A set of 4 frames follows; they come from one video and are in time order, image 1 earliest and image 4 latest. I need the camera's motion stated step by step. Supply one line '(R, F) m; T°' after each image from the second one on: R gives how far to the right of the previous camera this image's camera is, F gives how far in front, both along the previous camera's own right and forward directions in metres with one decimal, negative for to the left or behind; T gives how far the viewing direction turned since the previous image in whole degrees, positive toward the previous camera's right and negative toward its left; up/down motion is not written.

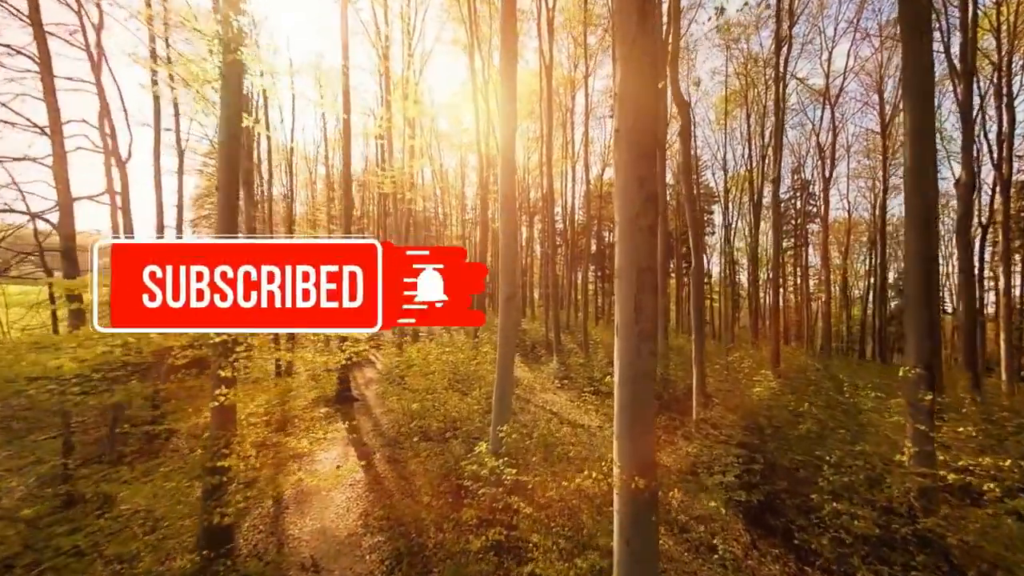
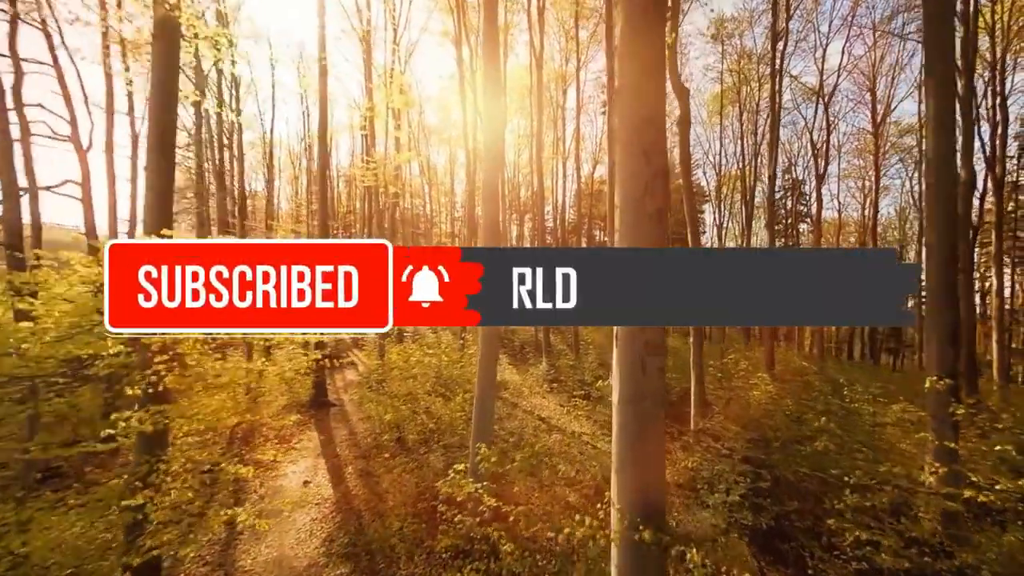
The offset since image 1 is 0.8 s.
(+0.1, +0.7) m; +1°
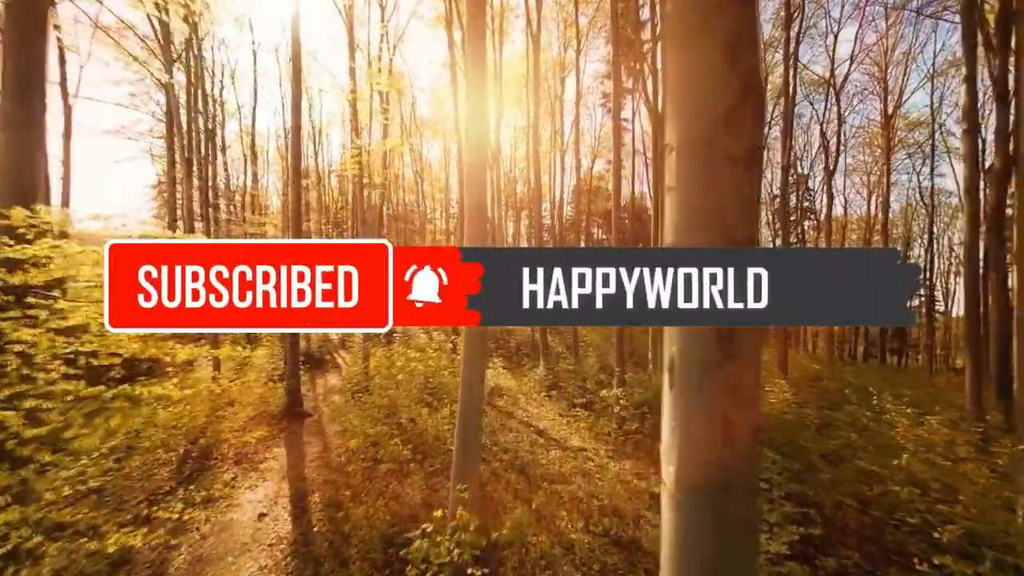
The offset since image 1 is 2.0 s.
(+0.1, +1.2) m; 0°
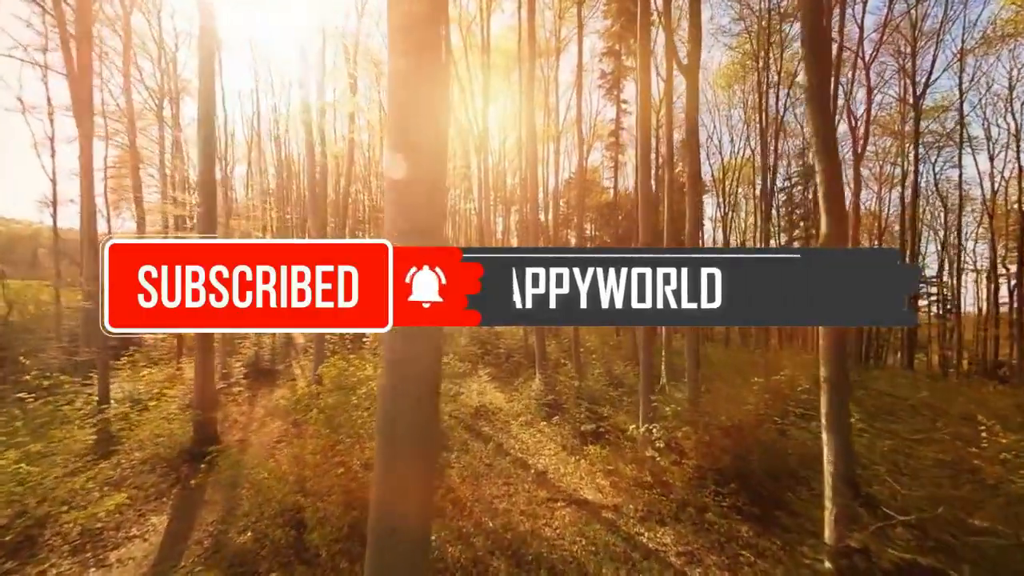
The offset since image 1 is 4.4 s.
(0.0, +2.8) m; +1°
